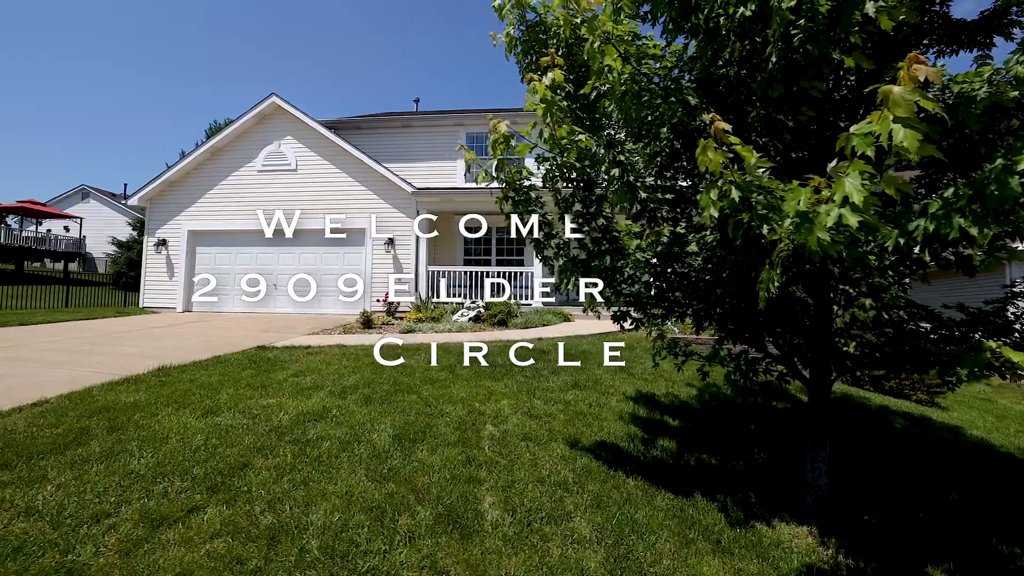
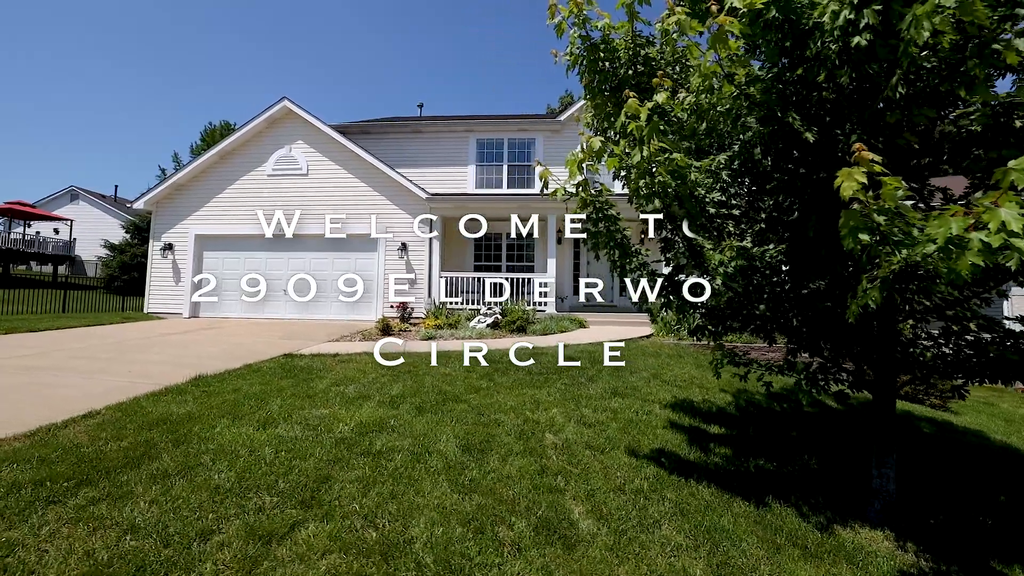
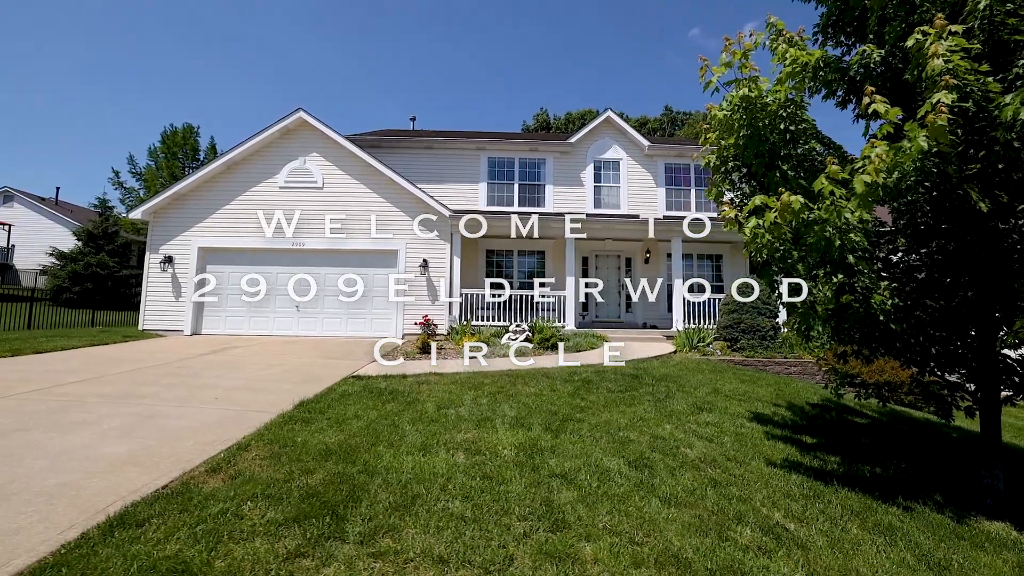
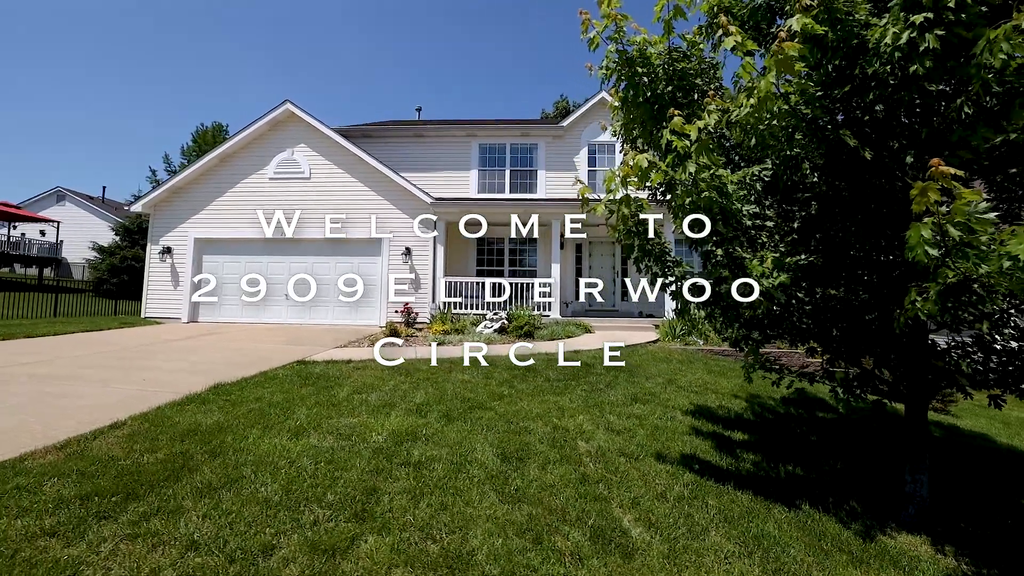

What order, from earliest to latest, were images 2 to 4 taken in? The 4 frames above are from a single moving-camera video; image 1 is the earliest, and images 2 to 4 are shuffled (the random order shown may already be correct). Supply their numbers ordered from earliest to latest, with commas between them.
2, 4, 3
